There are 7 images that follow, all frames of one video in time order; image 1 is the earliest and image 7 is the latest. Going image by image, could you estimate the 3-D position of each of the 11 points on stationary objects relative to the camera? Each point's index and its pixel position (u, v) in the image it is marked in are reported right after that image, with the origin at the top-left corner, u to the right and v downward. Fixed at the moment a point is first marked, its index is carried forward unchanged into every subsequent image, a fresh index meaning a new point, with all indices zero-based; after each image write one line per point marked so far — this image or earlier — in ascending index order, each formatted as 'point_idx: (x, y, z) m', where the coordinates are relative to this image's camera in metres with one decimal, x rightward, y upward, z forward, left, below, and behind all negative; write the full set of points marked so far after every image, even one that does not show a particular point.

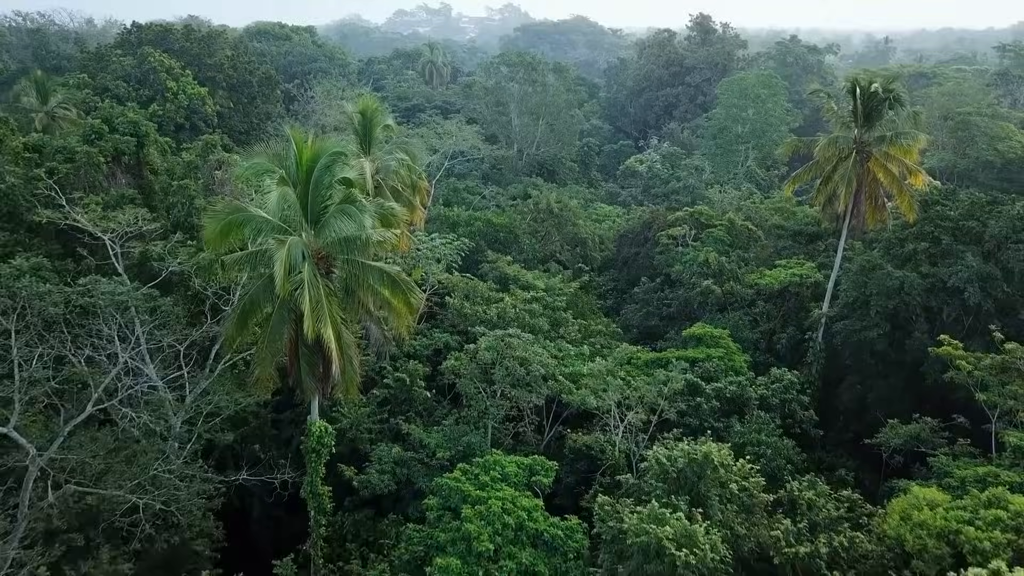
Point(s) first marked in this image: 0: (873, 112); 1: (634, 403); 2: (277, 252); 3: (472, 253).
0: (+7.6, +3.7, +13.4) m
1: (+2.1, -2.0, +10.8) m
2: (-2.9, +0.4, +7.7) m
3: (-1.1, +1.0, +18.1) m
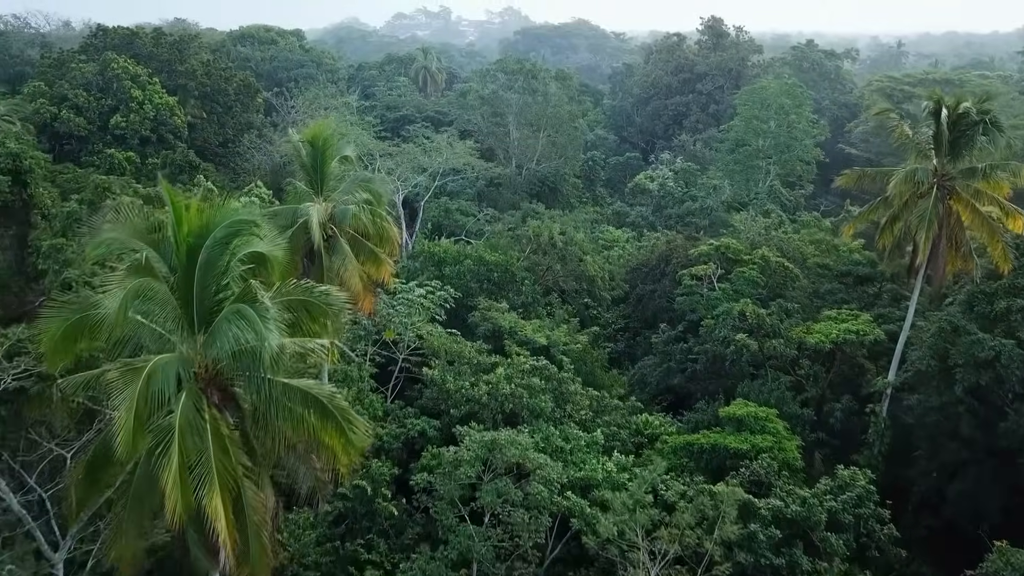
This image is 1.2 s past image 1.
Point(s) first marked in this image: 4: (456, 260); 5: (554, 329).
0: (+7.5, +2.5, +10.7) m
1: (+2.0, -3.1, +8.1) m
2: (-3.0, -0.7, +4.9) m
3: (-1.2, -0.2, +15.3) m
4: (-1.4, +0.7, +15.8) m
5: (+1.0, -0.9, +14.7) m
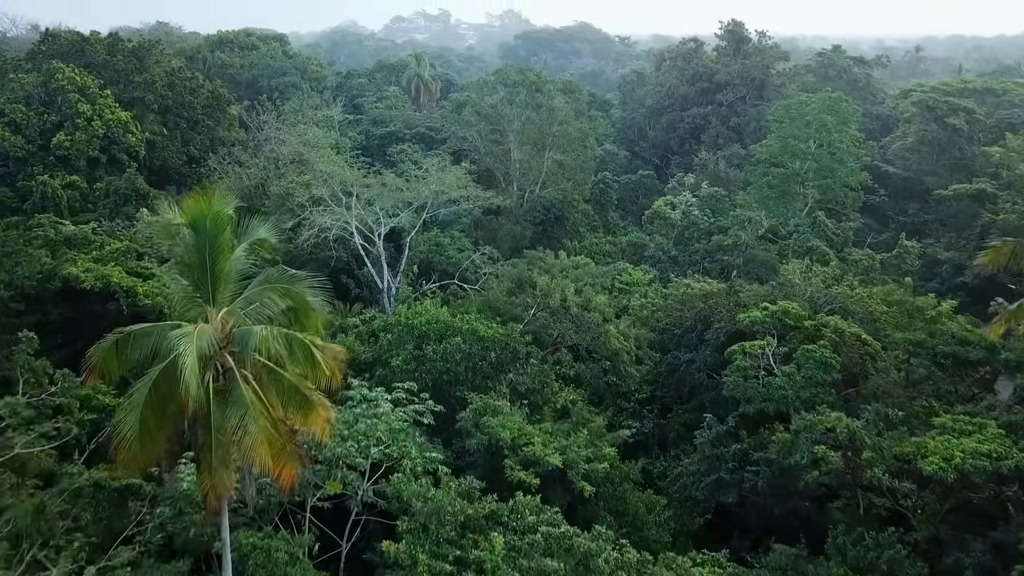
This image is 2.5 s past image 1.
0: (+7.6, +1.0, +7.2) m
1: (+2.0, -4.7, +4.5) m
2: (-2.9, -2.3, +1.4) m
3: (-1.2, -1.8, +11.8) m
4: (-1.4, -0.9, +12.3) m
5: (+1.0, -2.5, +11.1) m
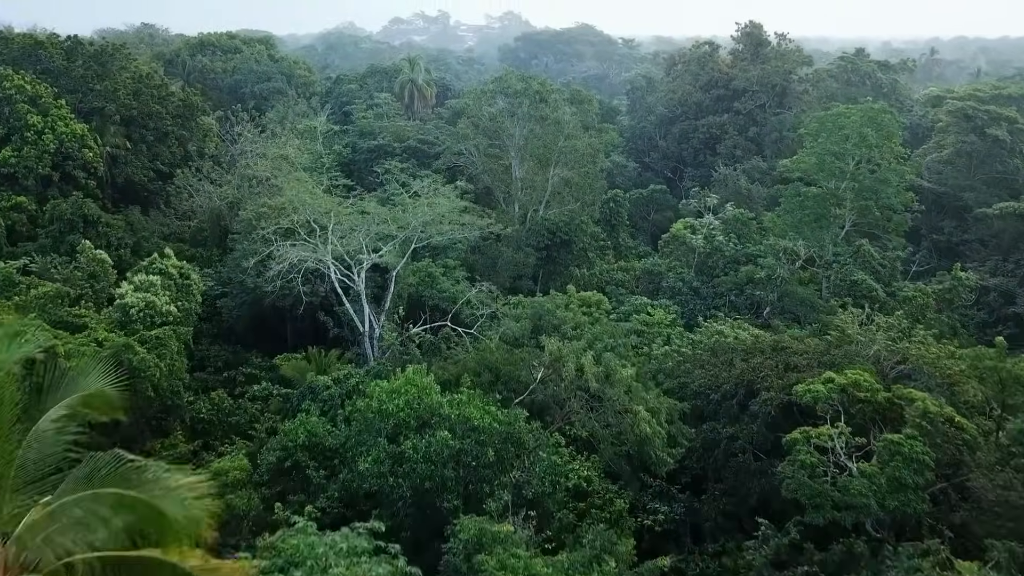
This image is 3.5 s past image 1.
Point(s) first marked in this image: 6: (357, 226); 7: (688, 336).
0: (+7.6, -0.2, +4.5) m
1: (+2.0, -5.8, +1.9) m
2: (-2.9, -3.4, -1.3) m
3: (-1.1, -2.9, +9.2) m
4: (-1.3, -2.0, +9.7) m
5: (+1.1, -3.6, +8.5) m
6: (-3.9, +1.6, +16.2) m
7: (+4.5, -1.2, +16.4) m
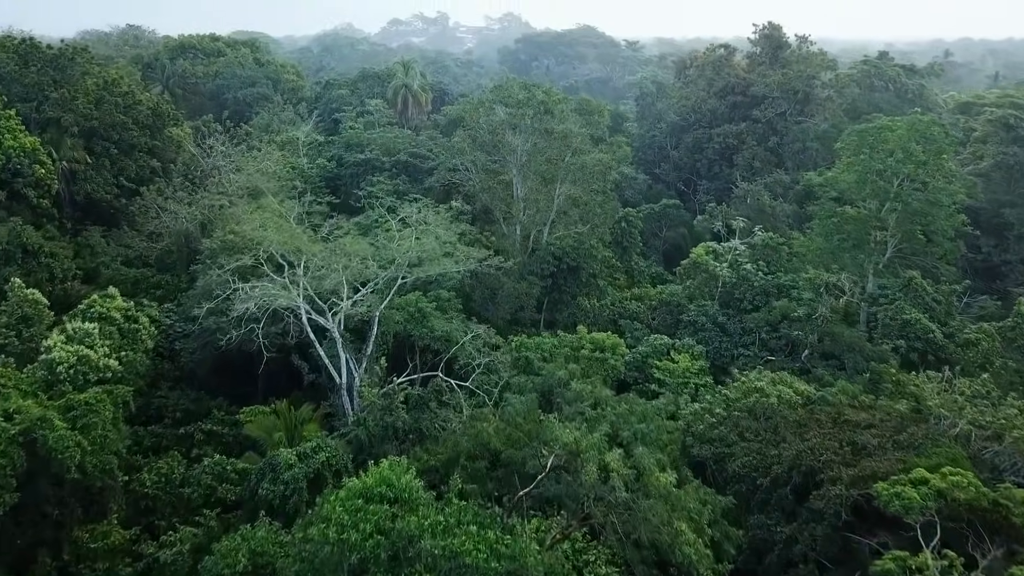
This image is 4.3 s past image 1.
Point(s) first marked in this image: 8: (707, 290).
0: (+7.6, -1.1, +2.2) m
1: (+2.1, -6.8, -0.5) m
2: (-2.8, -4.3, -3.6) m
3: (-1.1, -3.9, +6.8) m
4: (-1.3, -3.0, +7.3) m
5: (+1.1, -4.6, +6.1) m
6: (-3.9, +0.6, +13.9) m
7: (+4.6, -2.2, +14.1) m
8: (+5.9, -0.1, +19.4) m
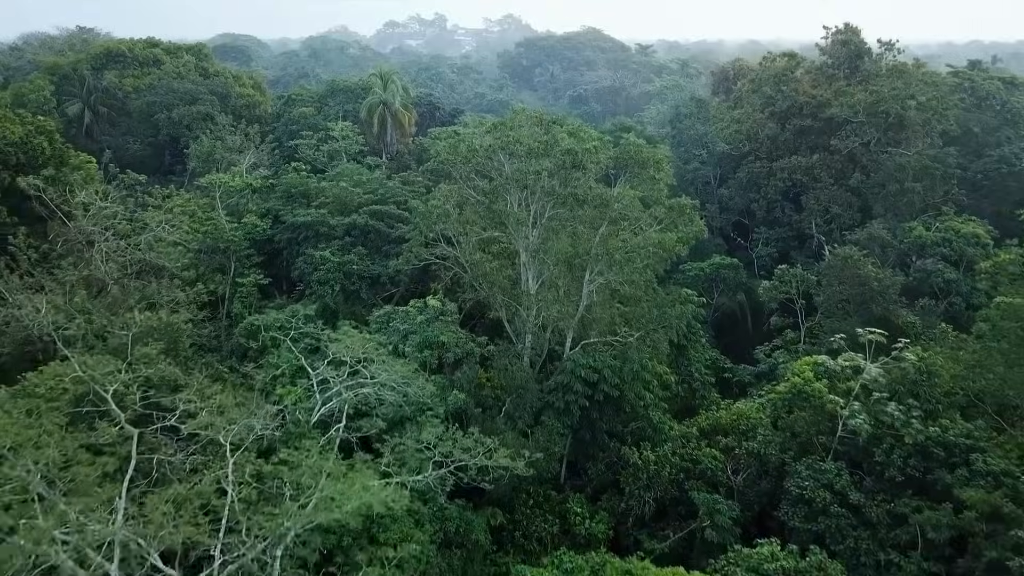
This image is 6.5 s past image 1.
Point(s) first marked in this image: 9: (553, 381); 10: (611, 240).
0: (+7.8, -4.0, -4.7) m
1: (+2.3, -9.6, -7.4) m
2: (-2.6, -7.2, -10.5) m
3: (-0.9, -6.7, -0.1) m
4: (-1.1, -5.9, +0.4) m
5: (+1.3, -7.5, -0.7) m
6: (-3.7, -2.3, +7.0) m
7: (+4.7, -5.0, +7.2) m
8: (+6.1, -3.0, +12.5) m
9: (+0.8, -1.9, +12.9) m
10: (+1.9, +1.1, +12.7) m
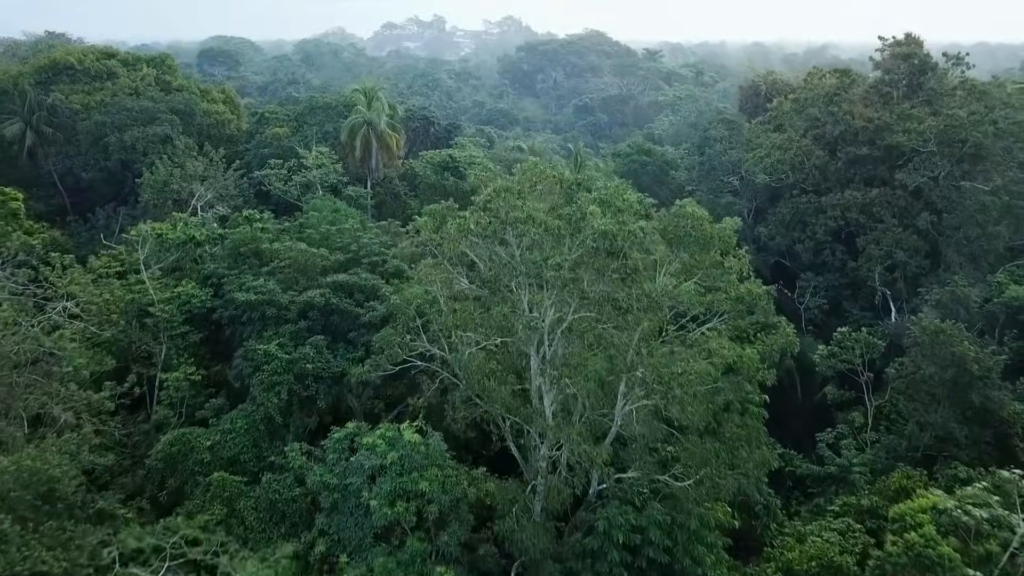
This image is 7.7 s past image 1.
0: (+8.0, -5.8, -8.3) m
1: (+2.4, -11.4, -11.0) m
2: (-2.5, -9.0, -14.1) m
3: (-0.8, -8.6, -3.7) m
4: (-1.0, -7.7, -3.2) m
5: (+1.4, -9.3, -4.4) m
6: (-3.6, -4.1, +3.4) m
7: (+4.9, -6.9, +3.6) m
8: (+6.2, -4.8, +8.9) m
9: (+0.9, -3.7, +9.3) m
10: (+2.0, -0.8, +9.1) m
